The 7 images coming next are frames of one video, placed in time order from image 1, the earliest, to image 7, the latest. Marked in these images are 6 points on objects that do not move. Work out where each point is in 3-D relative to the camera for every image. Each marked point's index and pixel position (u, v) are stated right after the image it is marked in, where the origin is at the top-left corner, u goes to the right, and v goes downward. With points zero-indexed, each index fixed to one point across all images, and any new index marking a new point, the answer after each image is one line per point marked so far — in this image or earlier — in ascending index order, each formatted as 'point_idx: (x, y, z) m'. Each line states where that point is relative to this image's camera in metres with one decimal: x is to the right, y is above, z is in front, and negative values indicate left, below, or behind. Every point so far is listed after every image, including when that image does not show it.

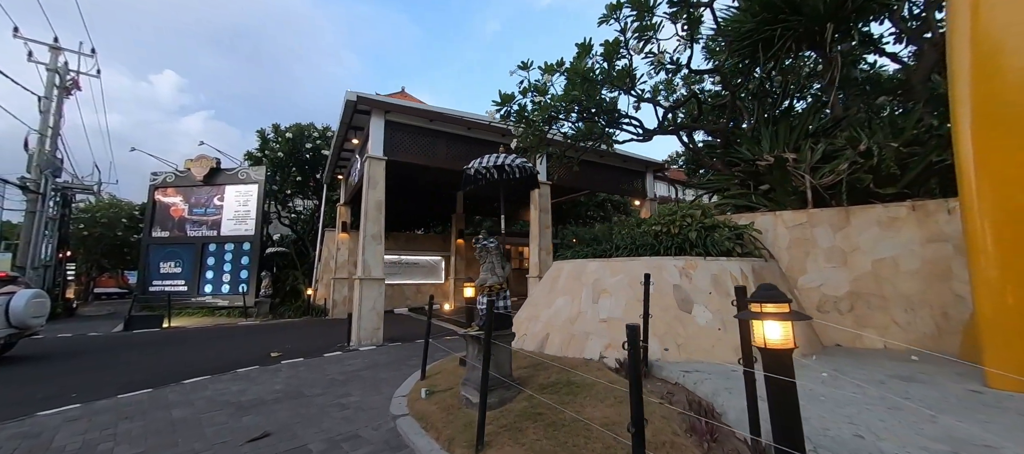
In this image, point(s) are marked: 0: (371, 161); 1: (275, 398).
0: (-3.0, +1.4, +8.2) m
1: (-2.8, -2.0, +4.5) m
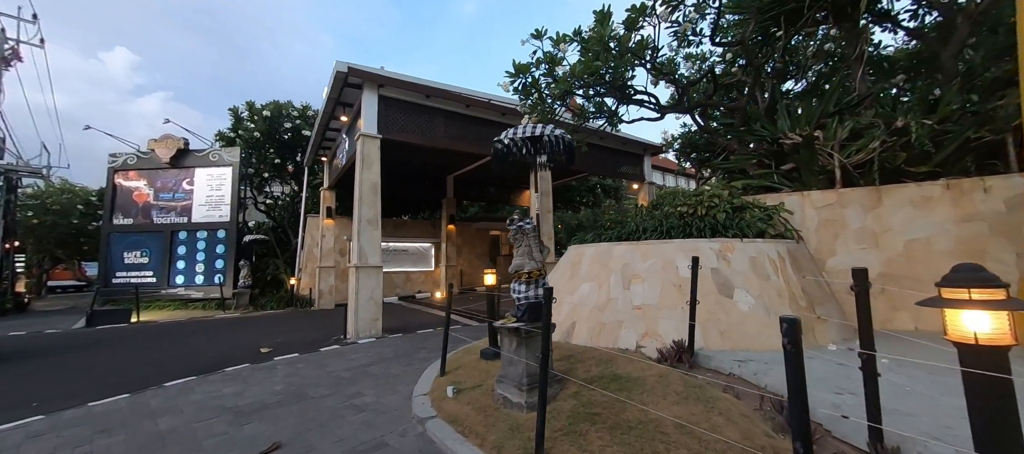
0: (-2.9, +1.8, +7.5) m
1: (-2.5, -1.8, +4.0) m
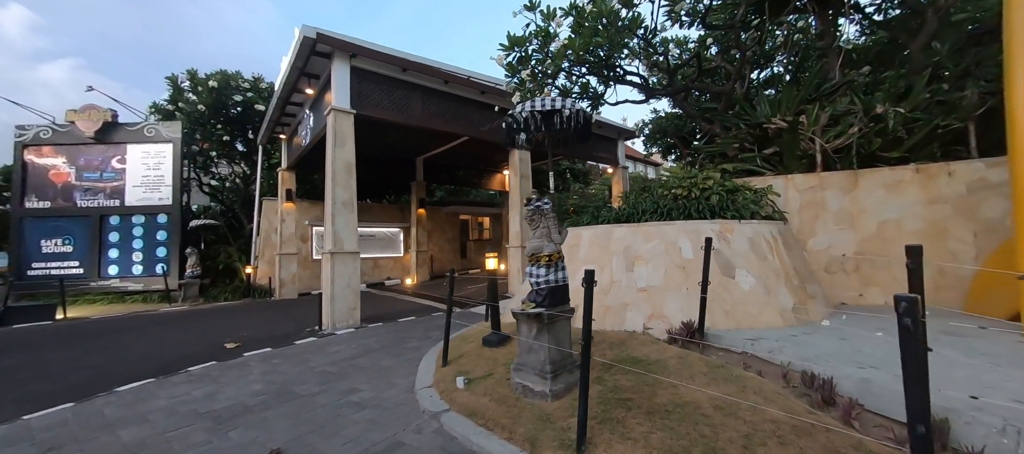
0: (-3.2, +2.1, +6.9) m
1: (-2.4, -1.7, +3.6) m
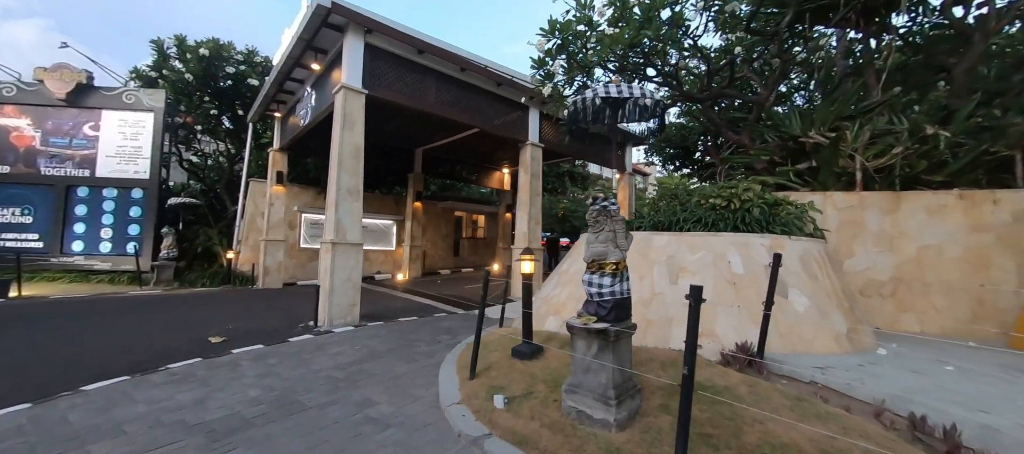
0: (-2.8, +2.3, +6.4) m
1: (-2.0, -1.5, +3.1) m
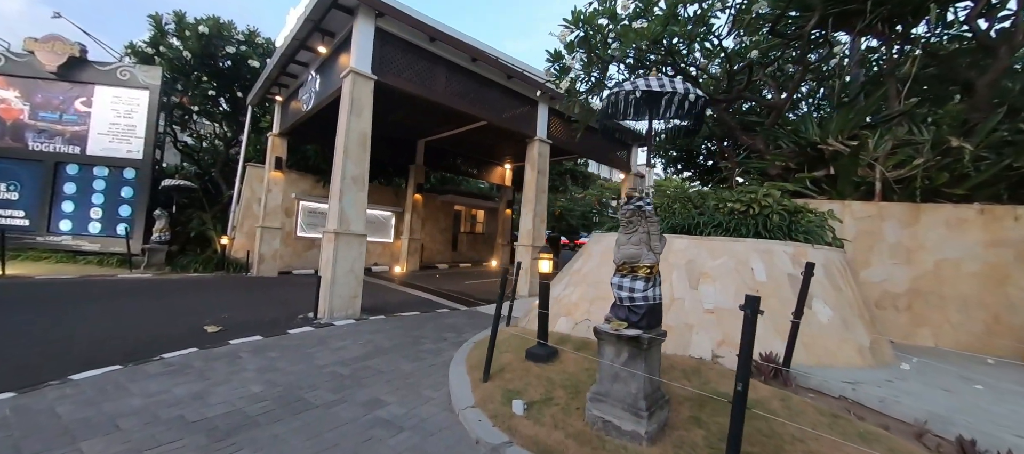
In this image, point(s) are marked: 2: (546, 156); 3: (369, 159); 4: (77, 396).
0: (-2.5, +2.4, +6.1) m
1: (-1.9, -1.4, +2.9) m
2: (+0.9, +1.8, +9.3) m
3: (-2.4, +1.1, +6.3) m
4: (-3.4, -1.3, +2.9) m
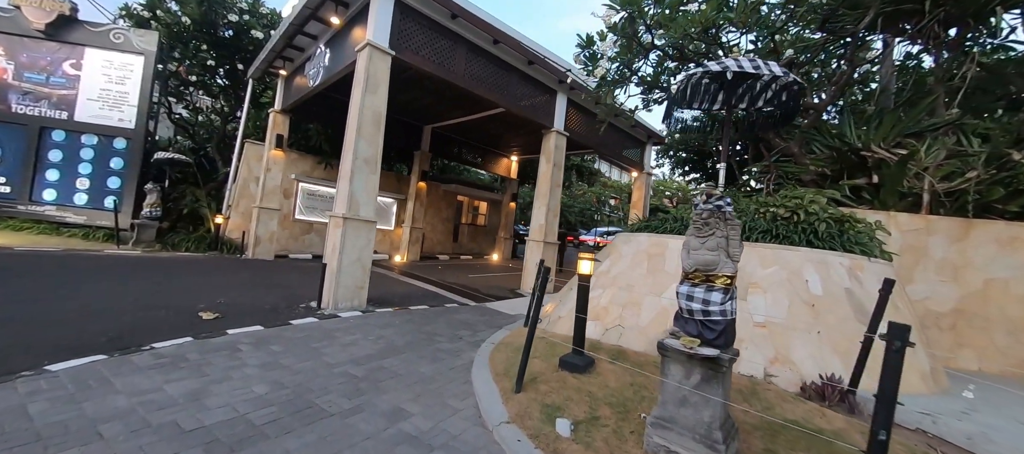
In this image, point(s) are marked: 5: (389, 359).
0: (-2.1, +2.6, +5.7) m
1: (-1.6, -1.3, +2.5) m
2: (+1.2, +1.9, +8.9) m
3: (-2.0, +1.3, +5.8) m
4: (-3.1, -1.1, +2.5) m
5: (-1.2, -1.3, +3.7) m
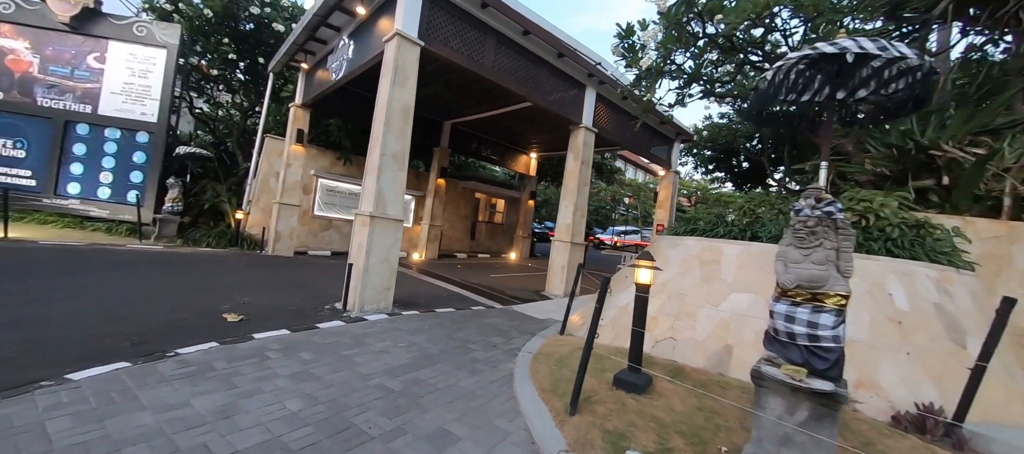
0: (-1.6, +2.7, +5.4) m
1: (-1.2, -1.3, +2.3) m
2: (+1.8, +1.9, +8.6) m
3: (-1.5, +1.4, +5.6) m
4: (-2.7, -1.1, +2.3) m
5: (-0.8, -1.3, +3.5) m
